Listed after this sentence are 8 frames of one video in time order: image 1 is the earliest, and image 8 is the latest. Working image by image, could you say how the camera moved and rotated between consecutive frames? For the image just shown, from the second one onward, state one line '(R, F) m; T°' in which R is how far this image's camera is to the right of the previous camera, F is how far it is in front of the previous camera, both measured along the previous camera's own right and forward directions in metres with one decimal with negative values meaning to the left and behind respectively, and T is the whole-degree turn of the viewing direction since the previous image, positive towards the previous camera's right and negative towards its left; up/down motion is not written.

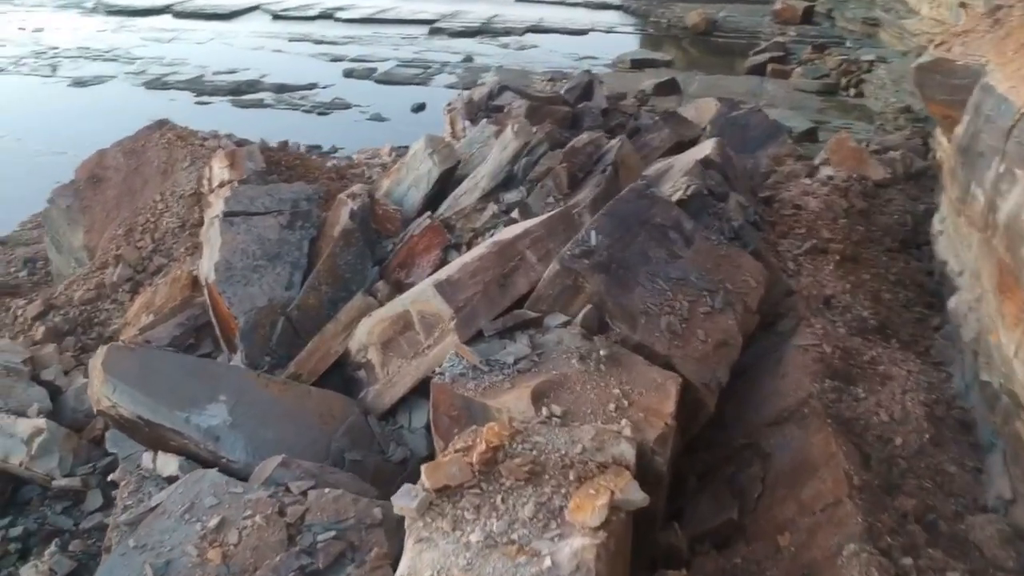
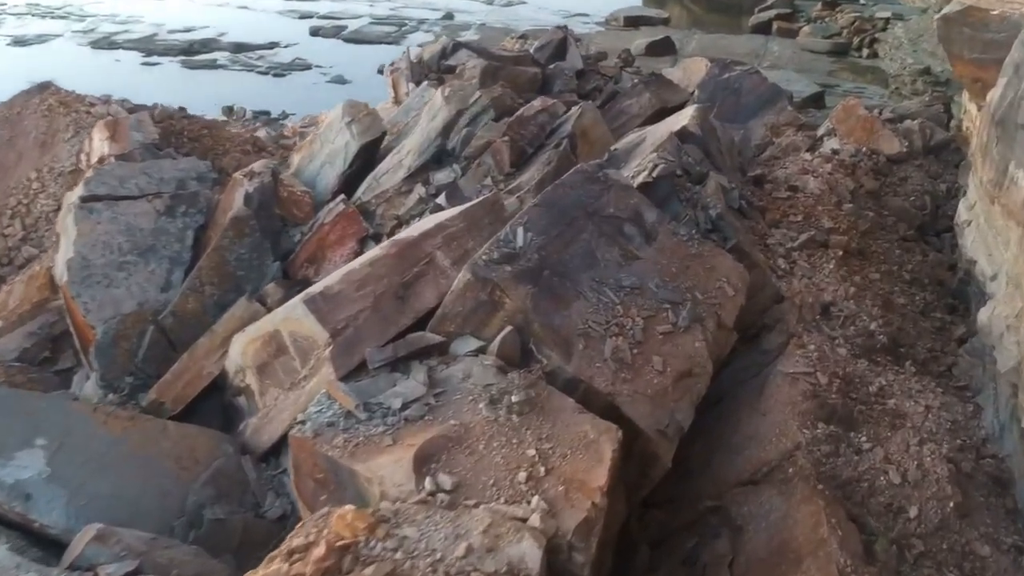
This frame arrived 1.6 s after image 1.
(+0.3, +0.8) m; -1°
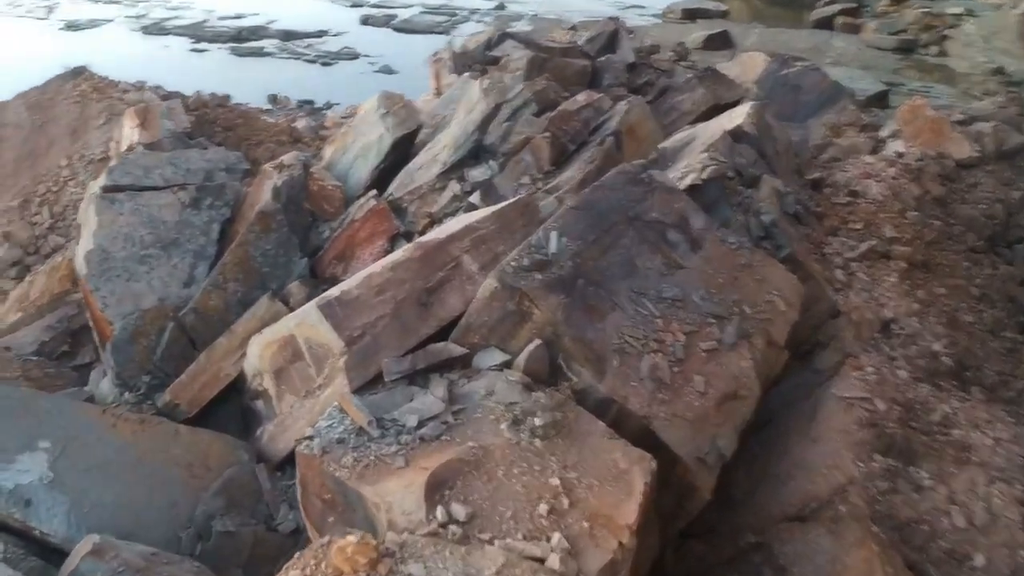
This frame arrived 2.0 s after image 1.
(0.0, +0.2) m; -3°
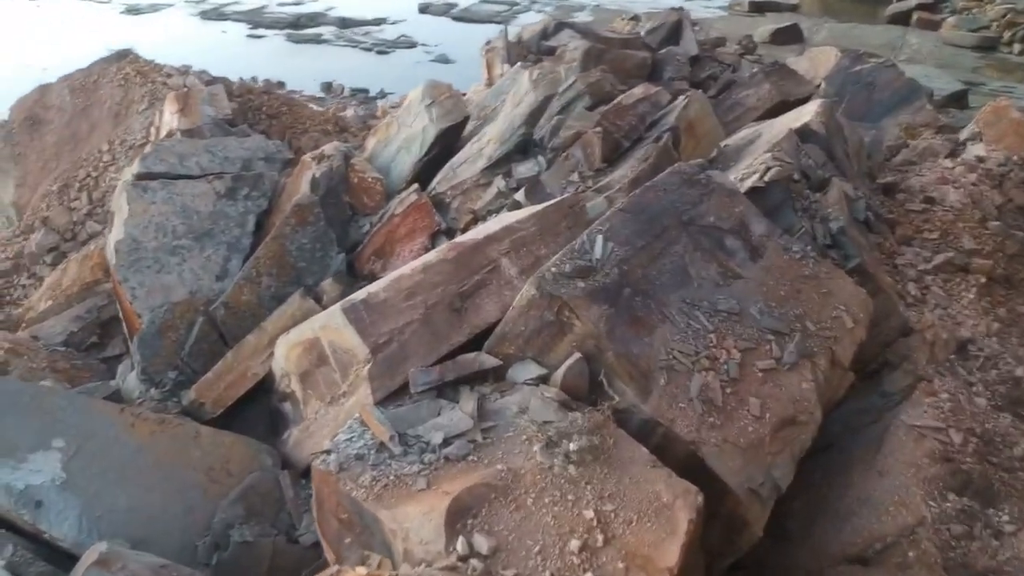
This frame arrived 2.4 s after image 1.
(0.0, +0.2) m; -3°
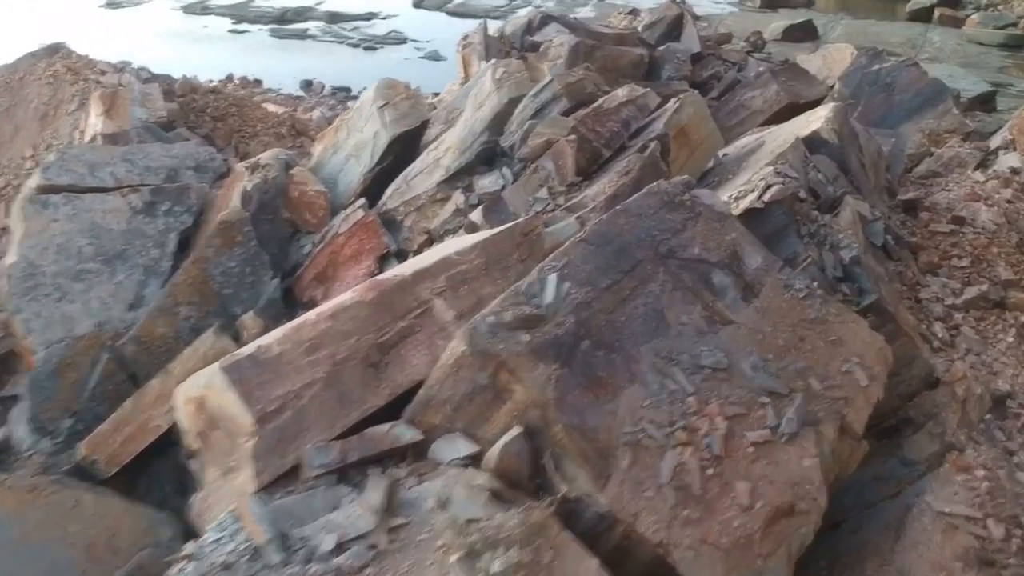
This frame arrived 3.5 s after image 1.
(+0.2, +0.4) m; -1°
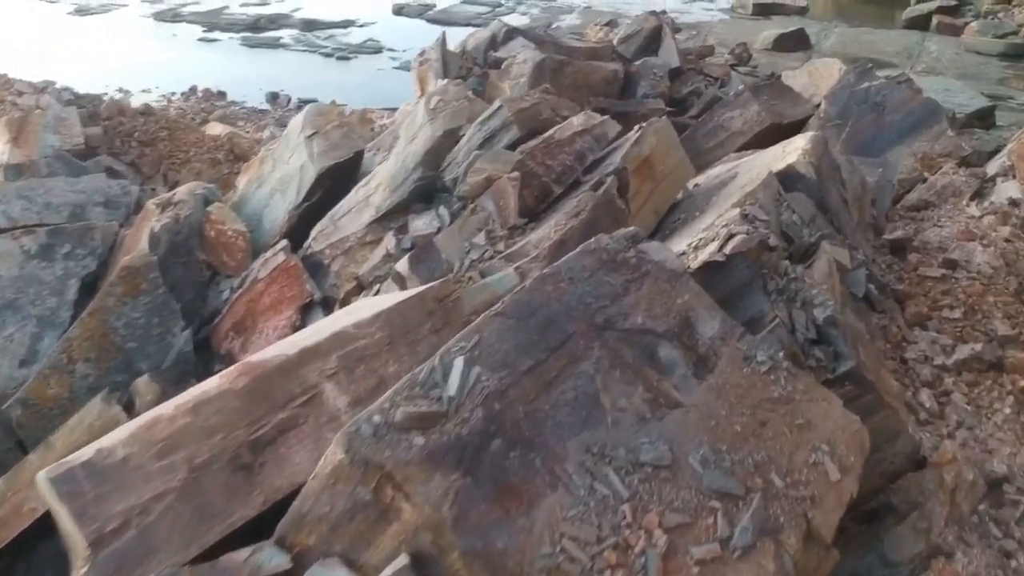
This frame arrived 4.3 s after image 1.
(+0.2, +0.3) m; 0°
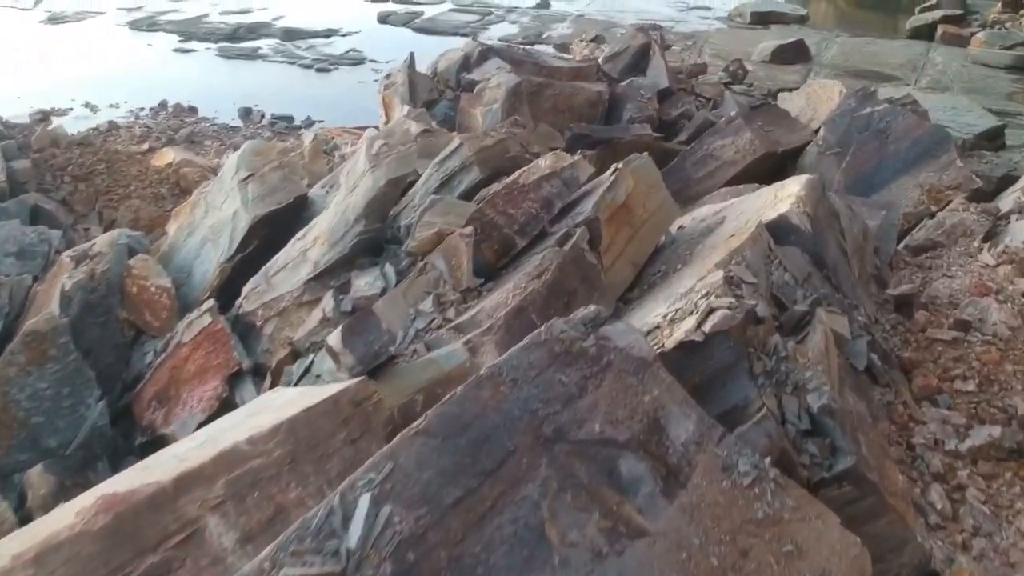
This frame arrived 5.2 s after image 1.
(+0.1, +0.3) m; 0°
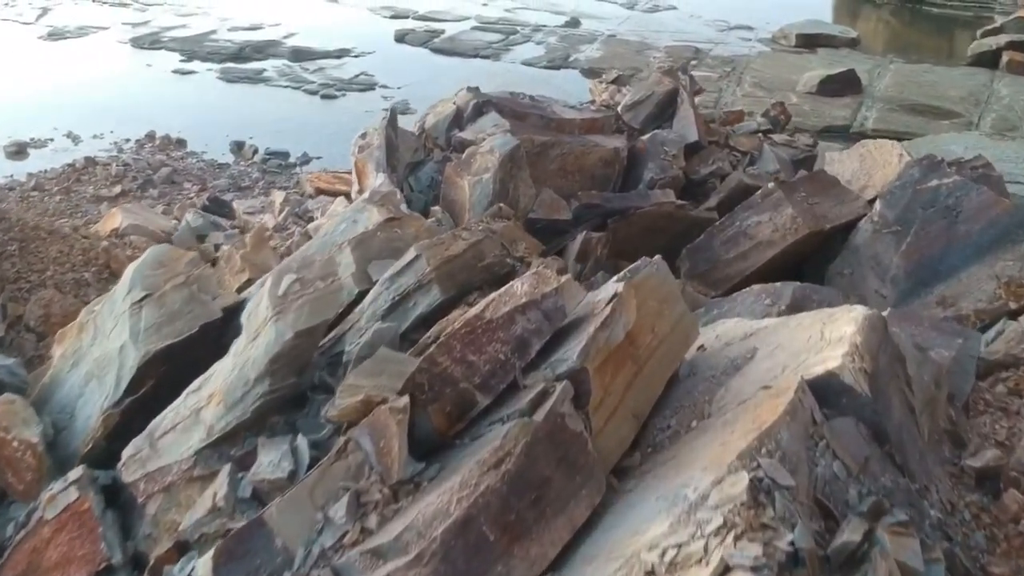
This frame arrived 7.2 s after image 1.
(+0.1, +0.6) m; -2°
